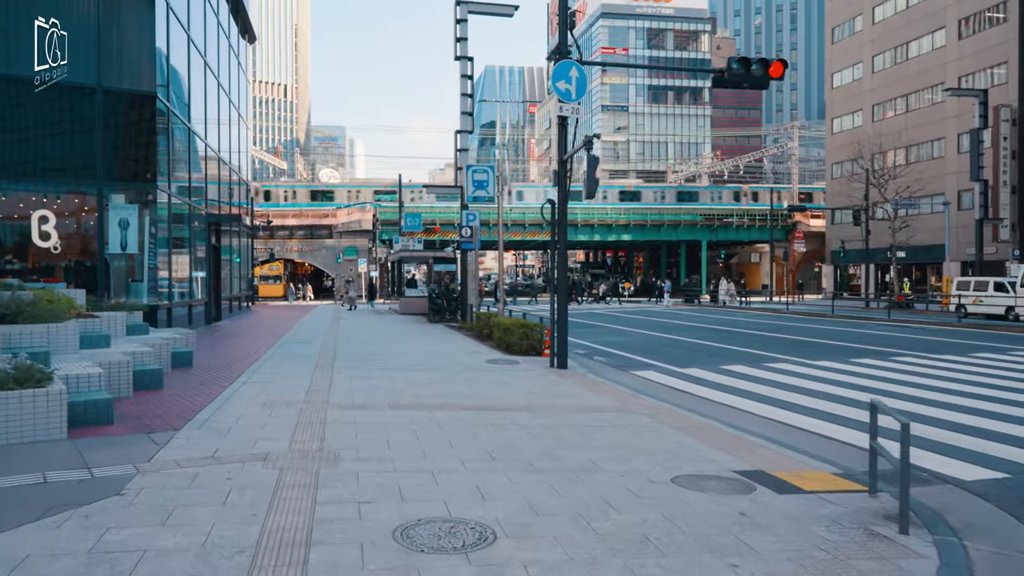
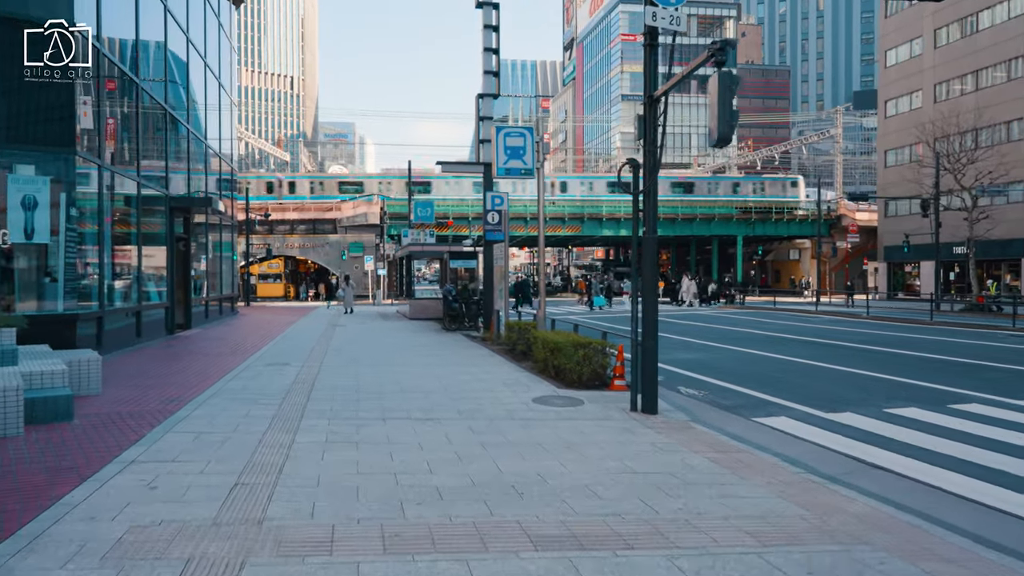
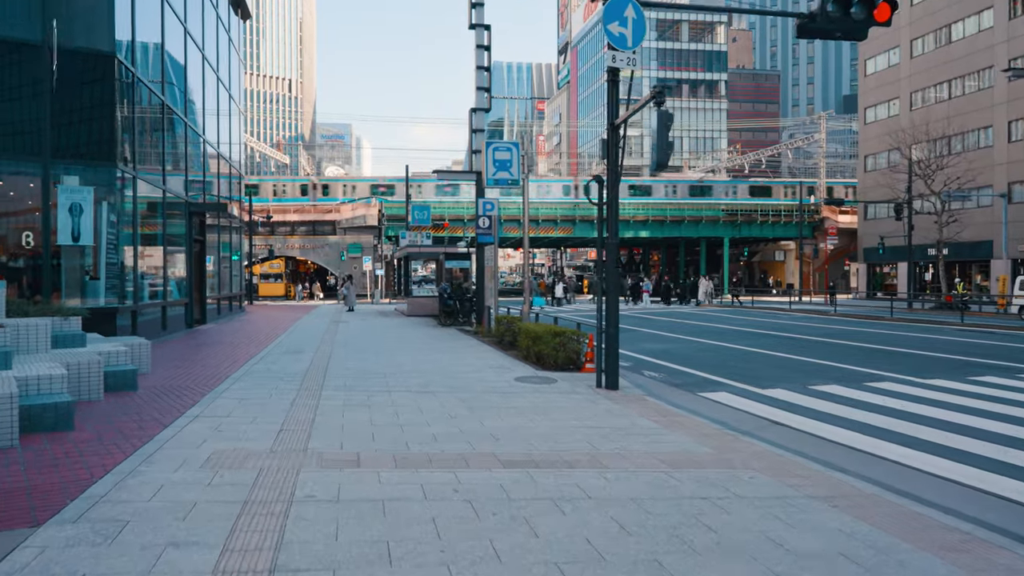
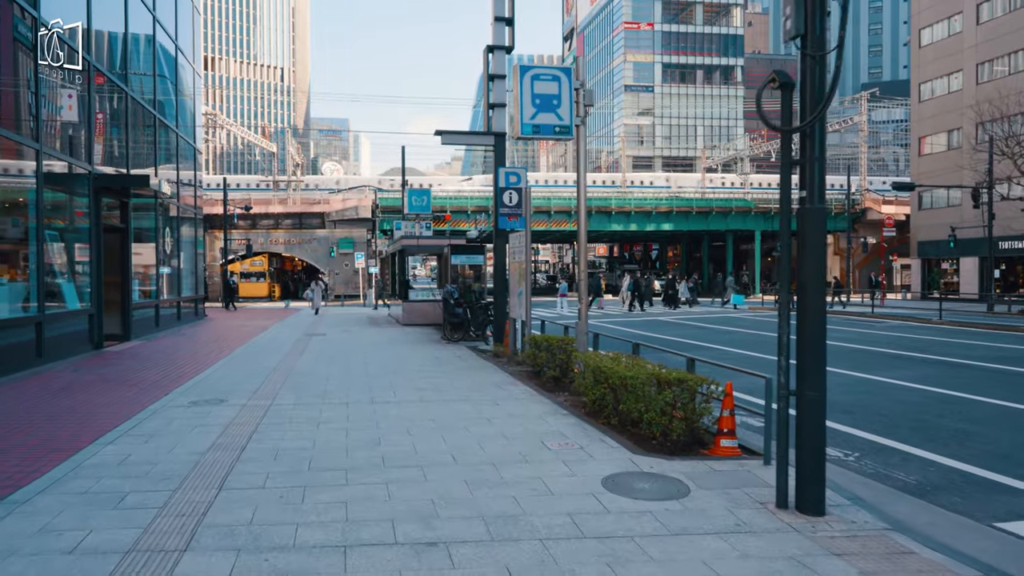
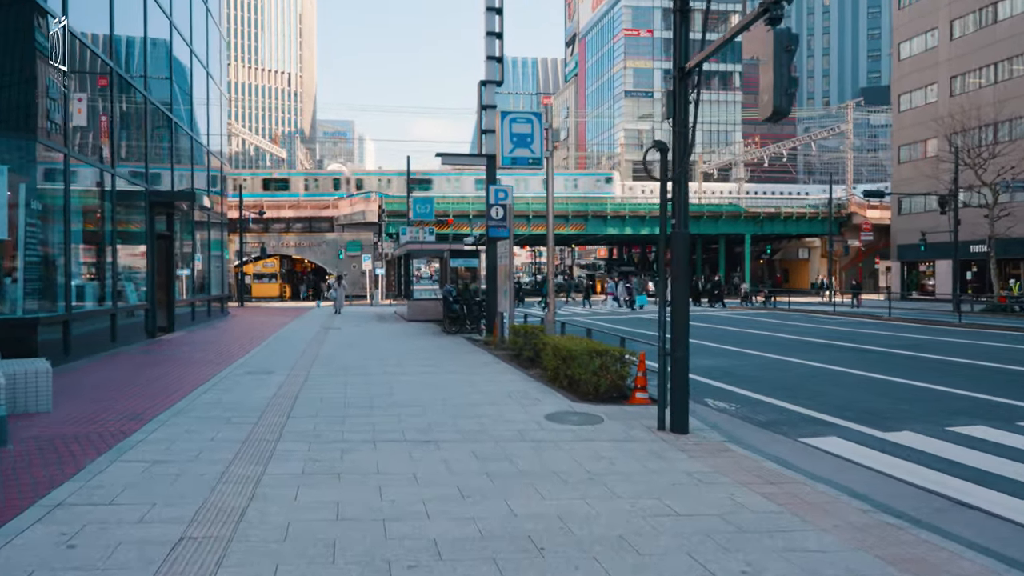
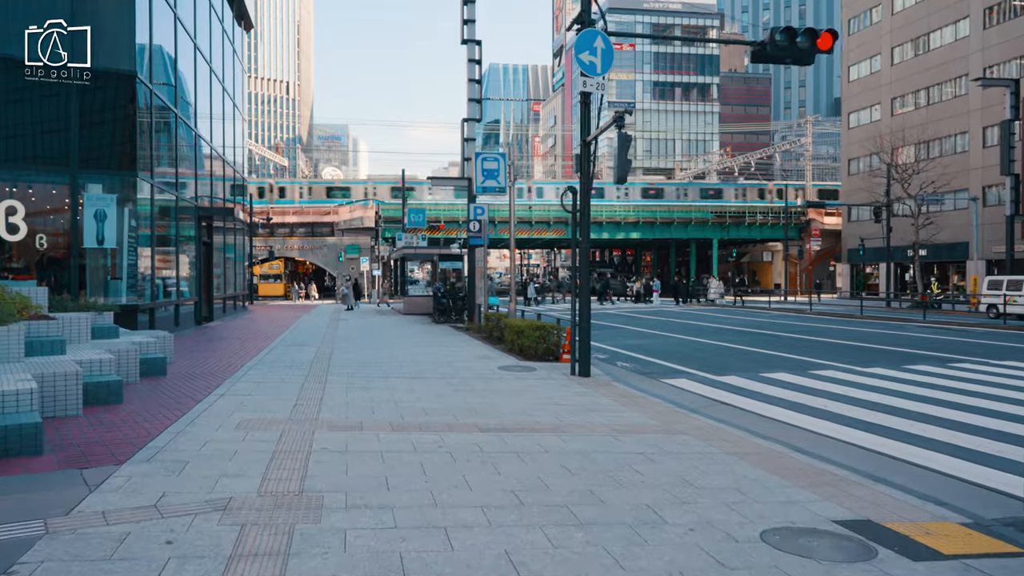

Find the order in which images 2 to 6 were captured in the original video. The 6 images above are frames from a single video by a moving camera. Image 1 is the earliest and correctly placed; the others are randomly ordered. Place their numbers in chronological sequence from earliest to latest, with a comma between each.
6, 3, 2, 5, 4
